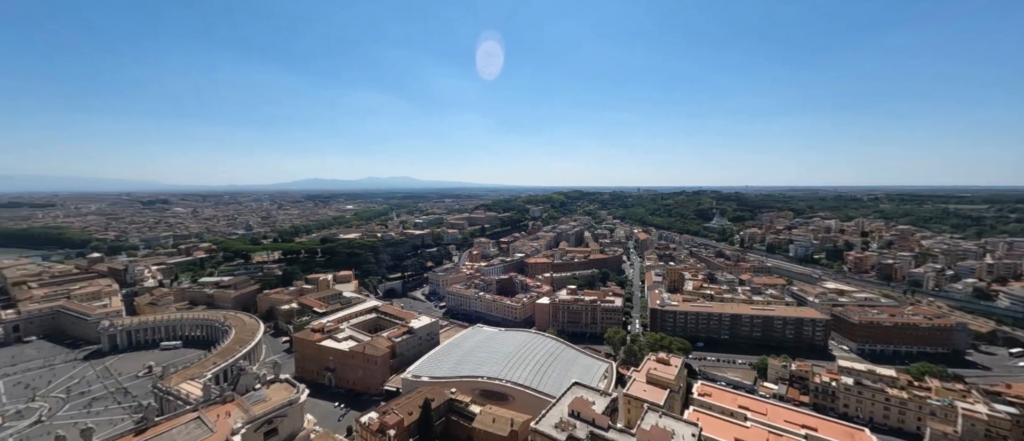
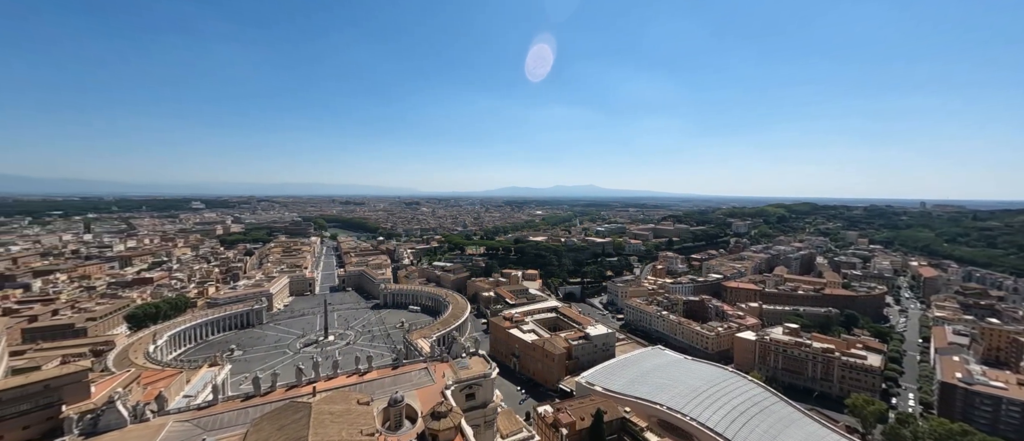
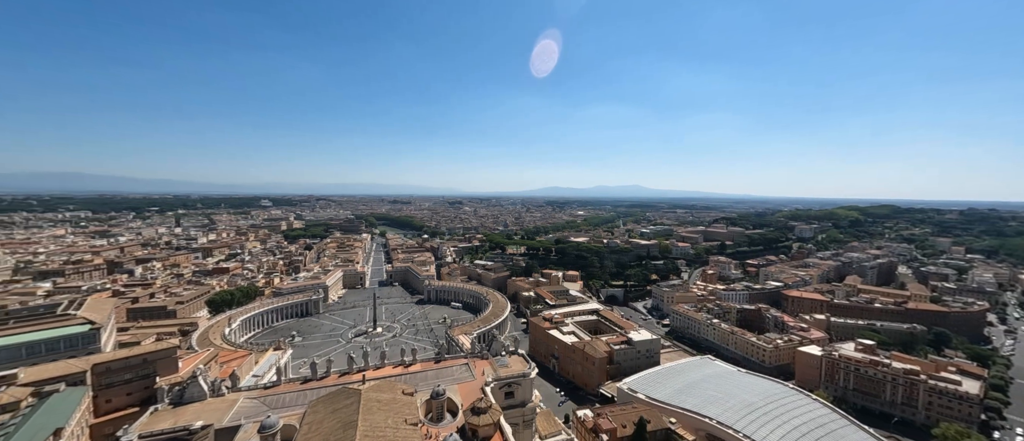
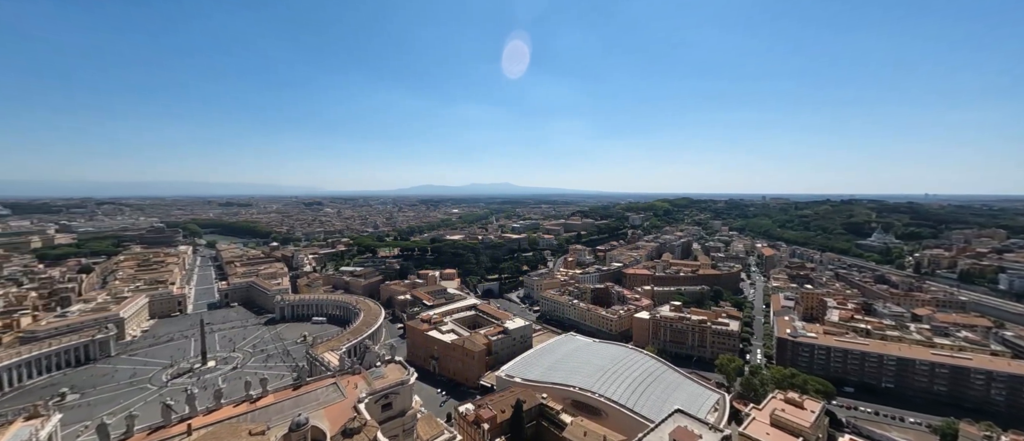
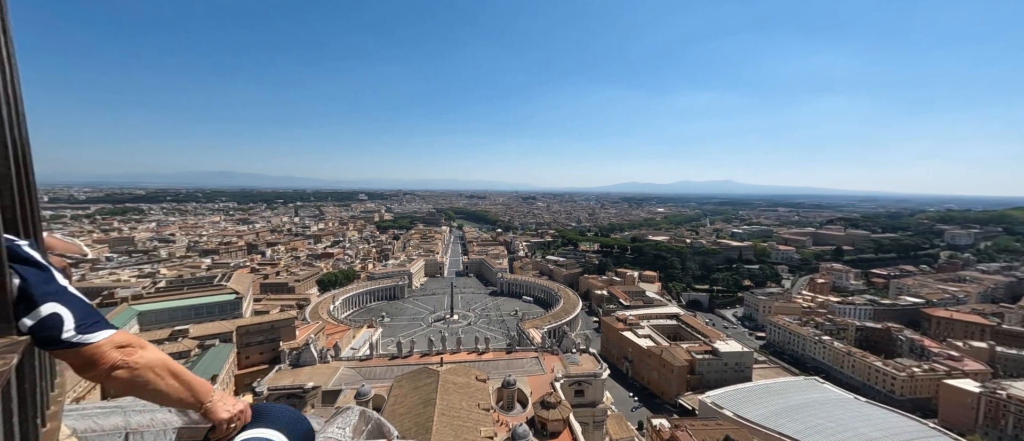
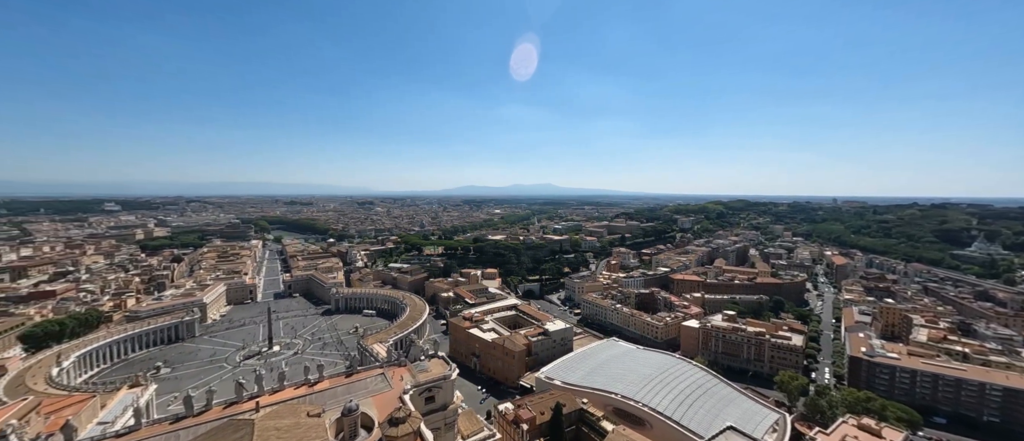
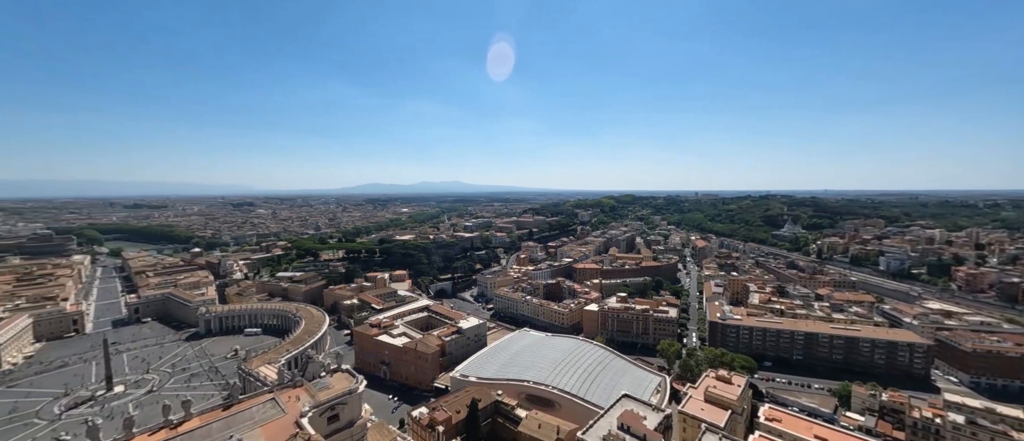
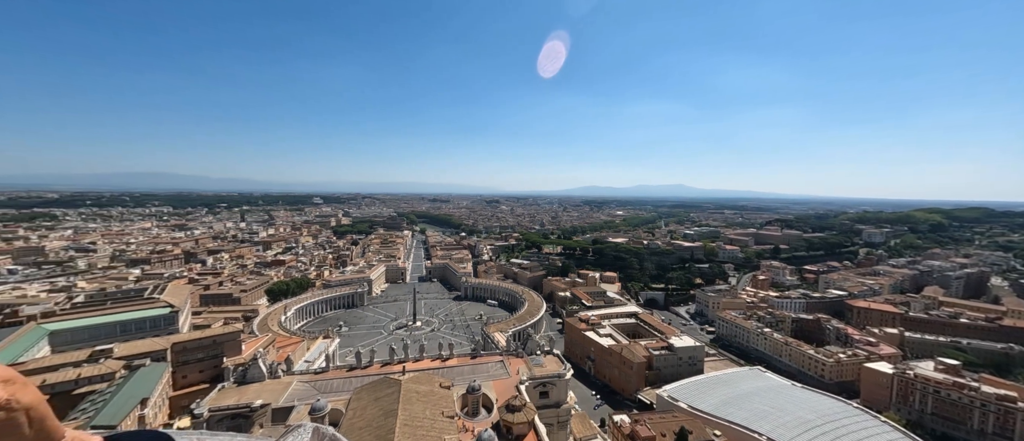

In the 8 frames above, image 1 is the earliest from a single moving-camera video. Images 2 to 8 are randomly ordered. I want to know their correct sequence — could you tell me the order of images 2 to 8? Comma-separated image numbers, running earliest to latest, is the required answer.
7, 4, 6, 2, 3, 8, 5
